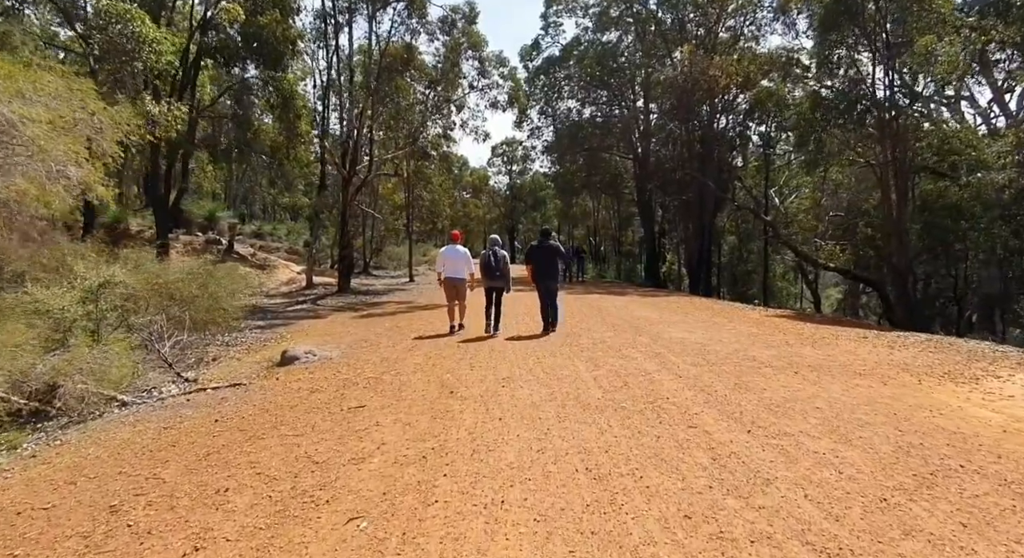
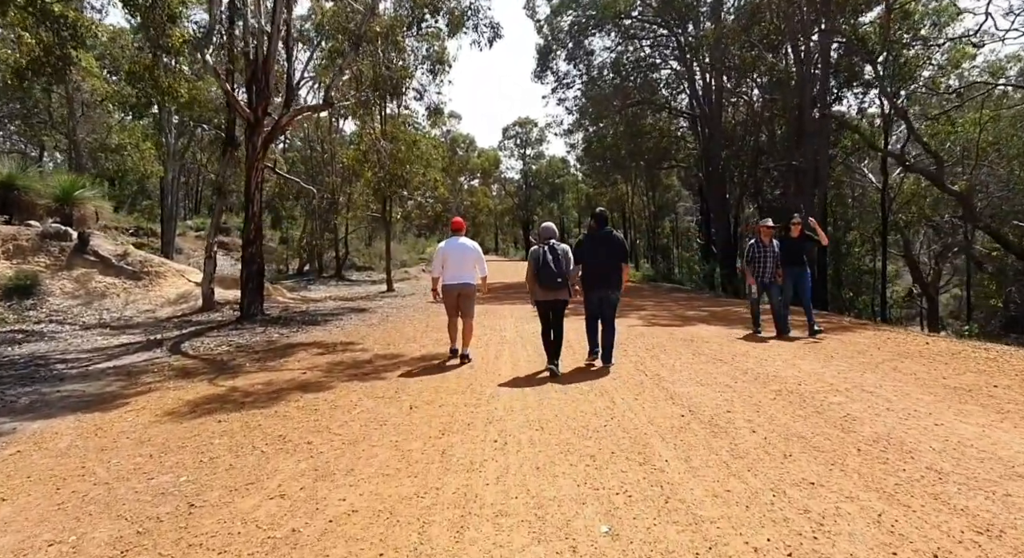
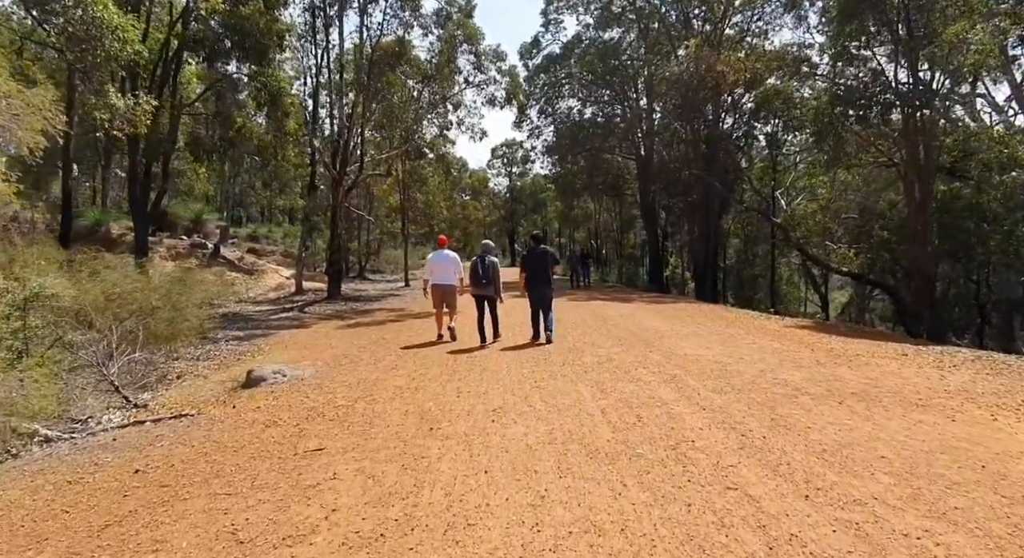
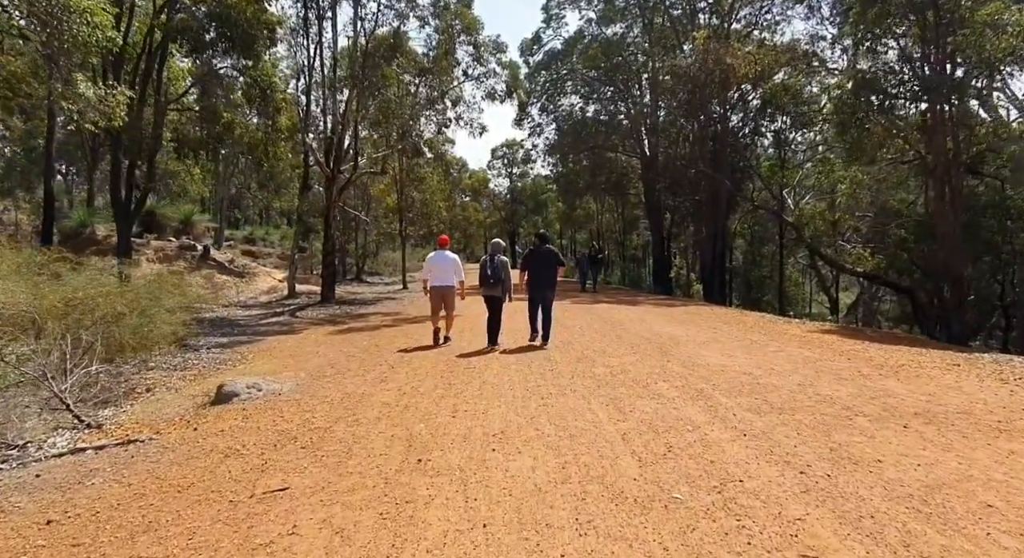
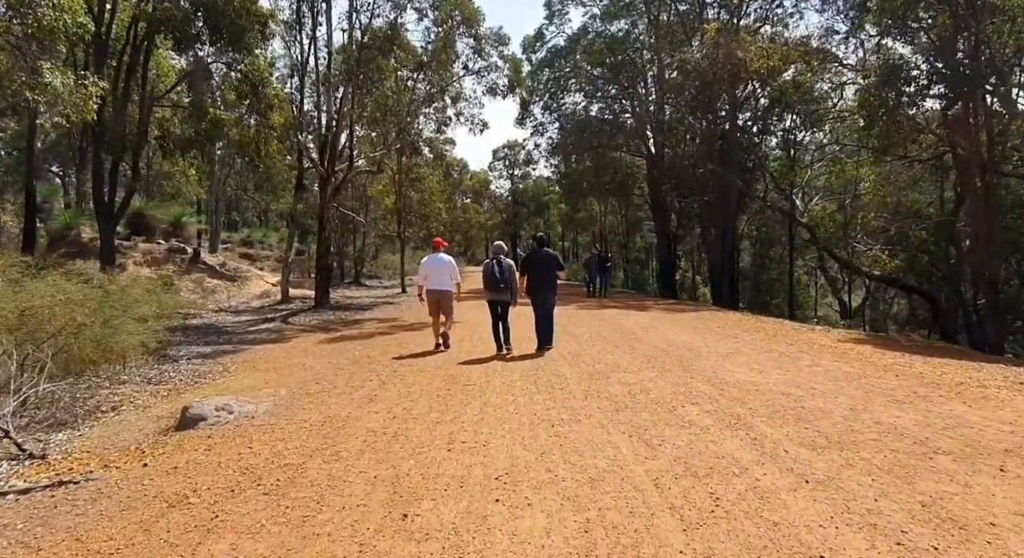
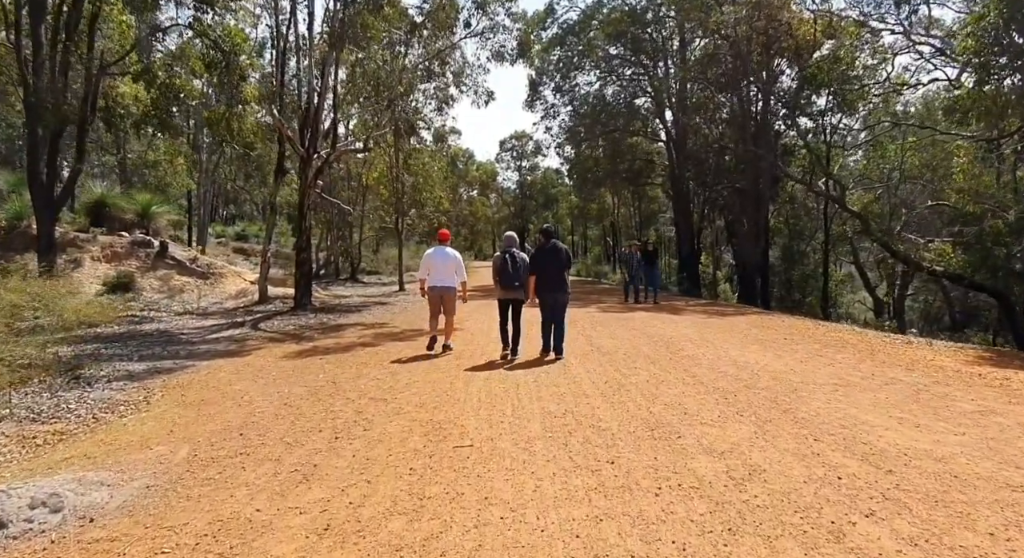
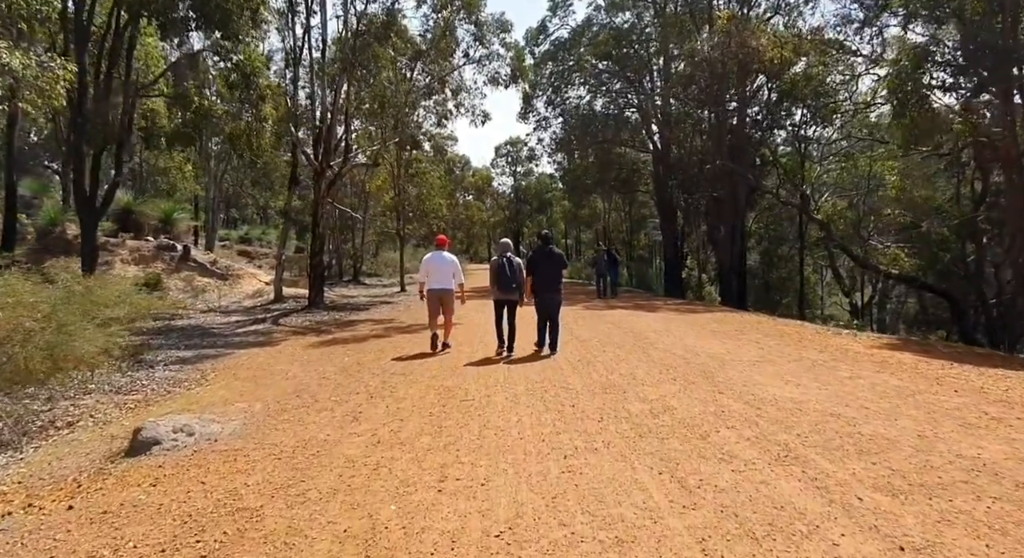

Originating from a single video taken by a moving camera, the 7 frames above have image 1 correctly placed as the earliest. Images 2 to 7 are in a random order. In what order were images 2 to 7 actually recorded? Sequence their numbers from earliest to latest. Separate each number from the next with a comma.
3, 4, 5, 7, 6, 2
